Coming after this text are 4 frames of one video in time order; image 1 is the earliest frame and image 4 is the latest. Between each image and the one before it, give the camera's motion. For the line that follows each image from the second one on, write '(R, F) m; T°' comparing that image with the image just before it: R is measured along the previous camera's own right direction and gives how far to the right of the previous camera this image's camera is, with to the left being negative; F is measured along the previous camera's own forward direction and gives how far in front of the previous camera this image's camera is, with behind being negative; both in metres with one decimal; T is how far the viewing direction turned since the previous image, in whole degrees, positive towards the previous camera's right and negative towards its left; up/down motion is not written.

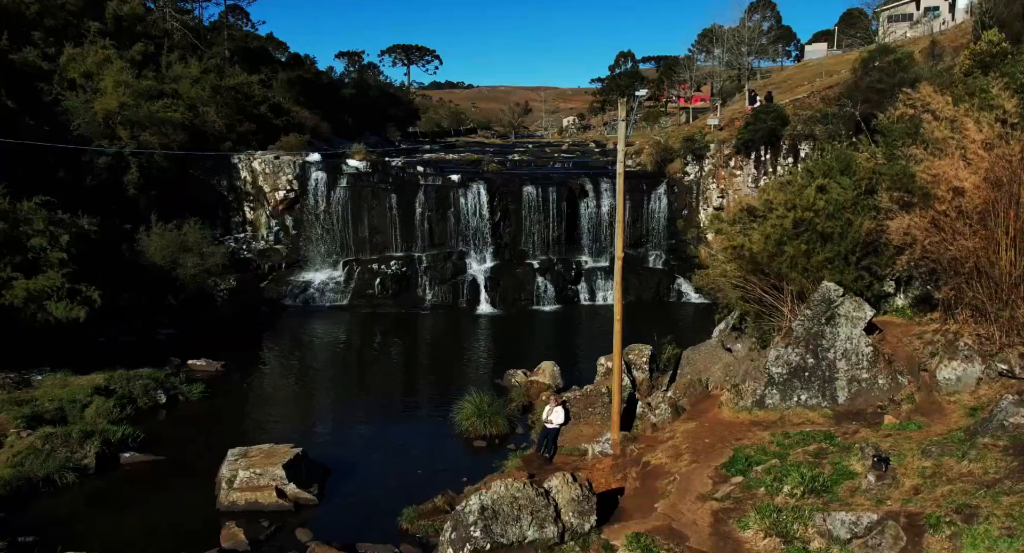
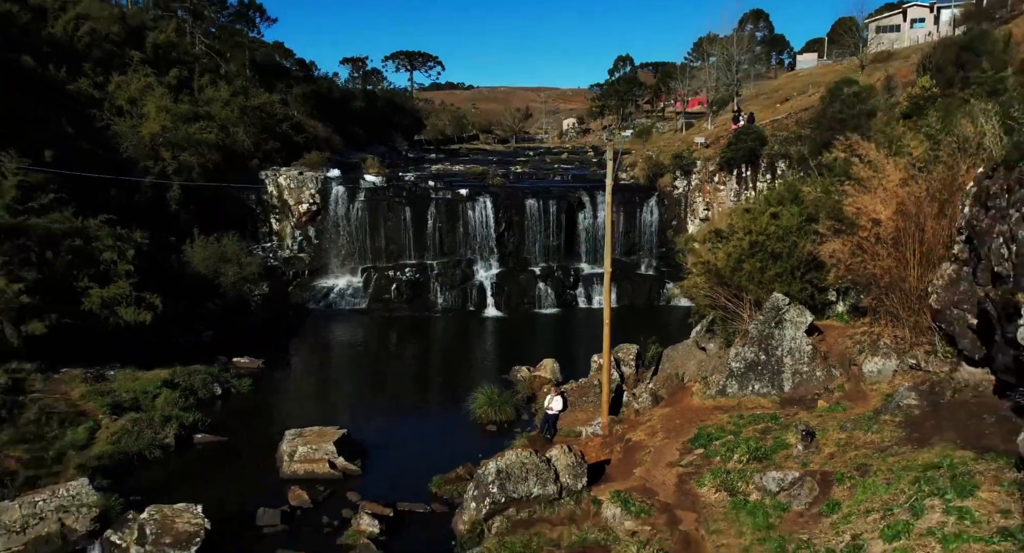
(-0.2, -3.1) m; 0°
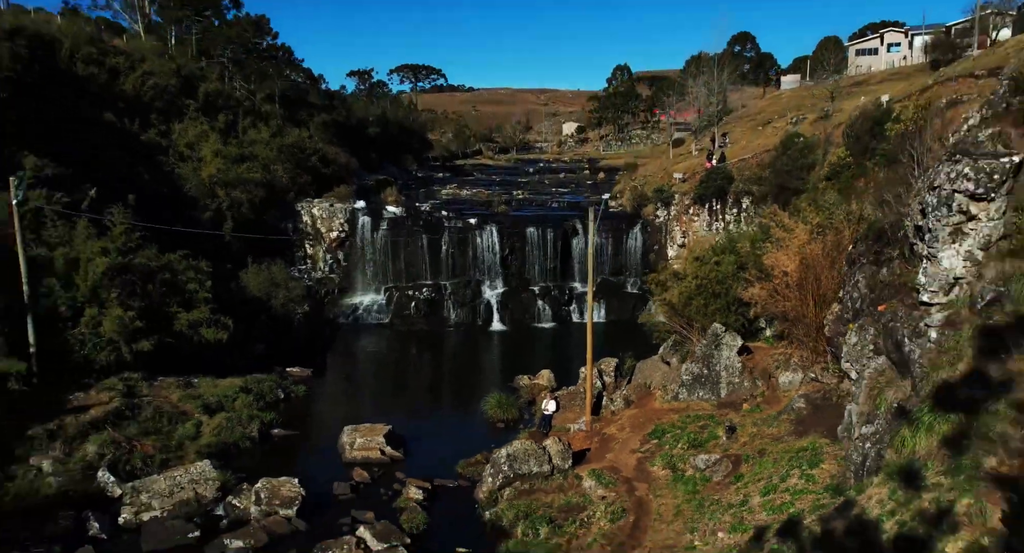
(-0.2, -5.5) m; 0°
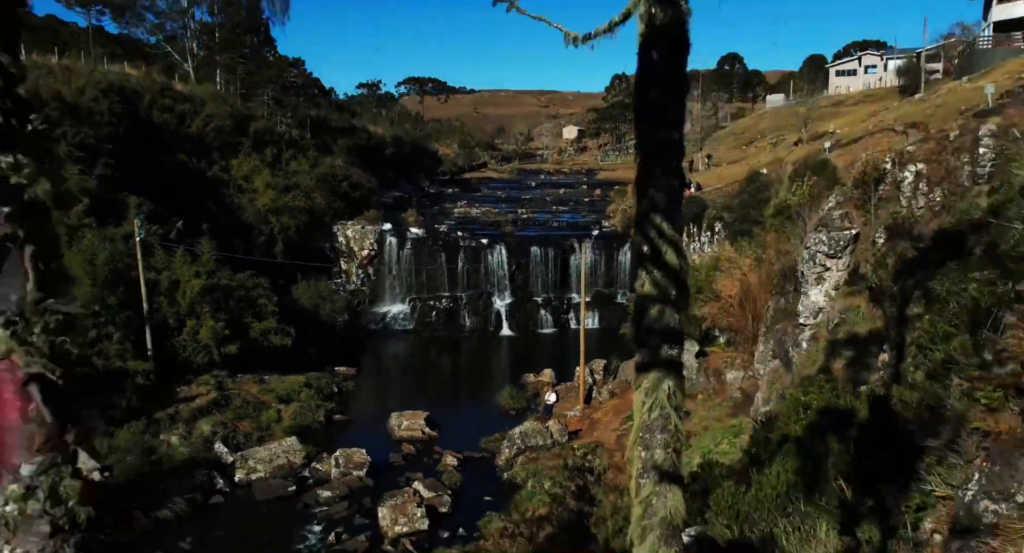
(-0.4, -6.6) m; 0°
